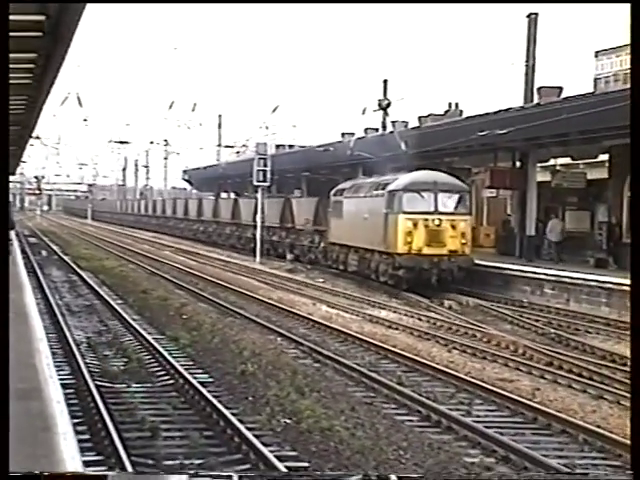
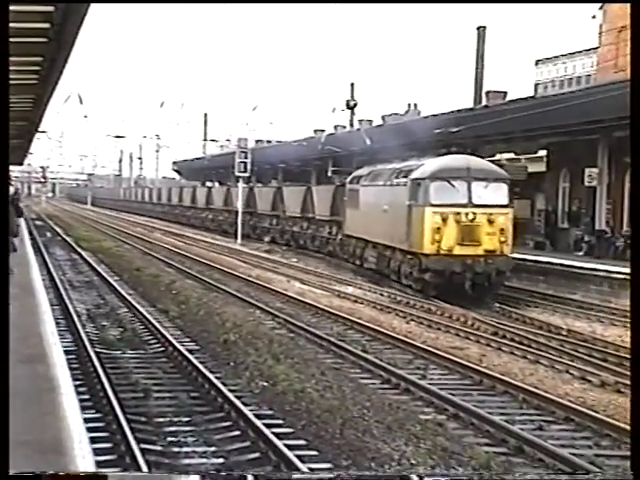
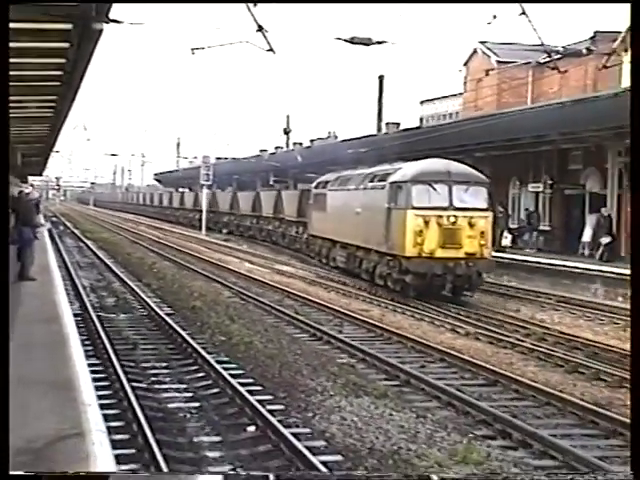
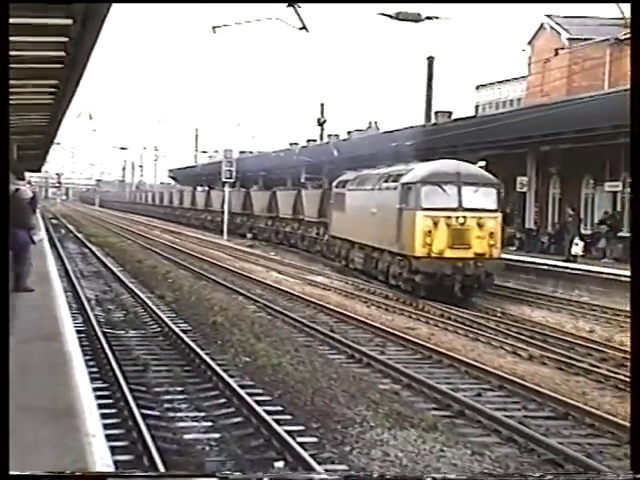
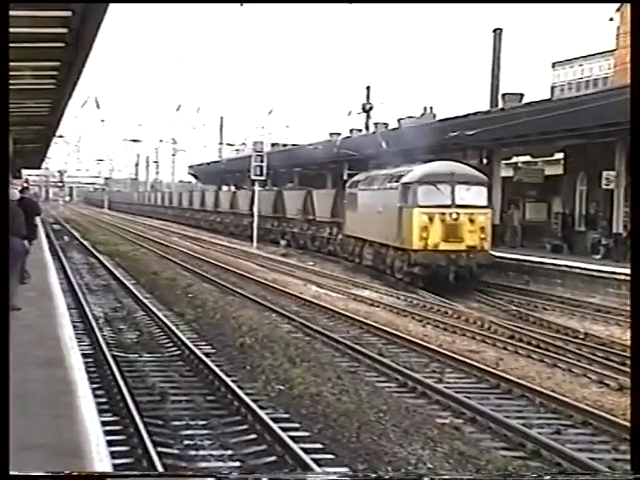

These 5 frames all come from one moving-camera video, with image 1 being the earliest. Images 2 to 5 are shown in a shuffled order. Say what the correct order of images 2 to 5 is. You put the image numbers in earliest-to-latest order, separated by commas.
5, 2, 4, 3
